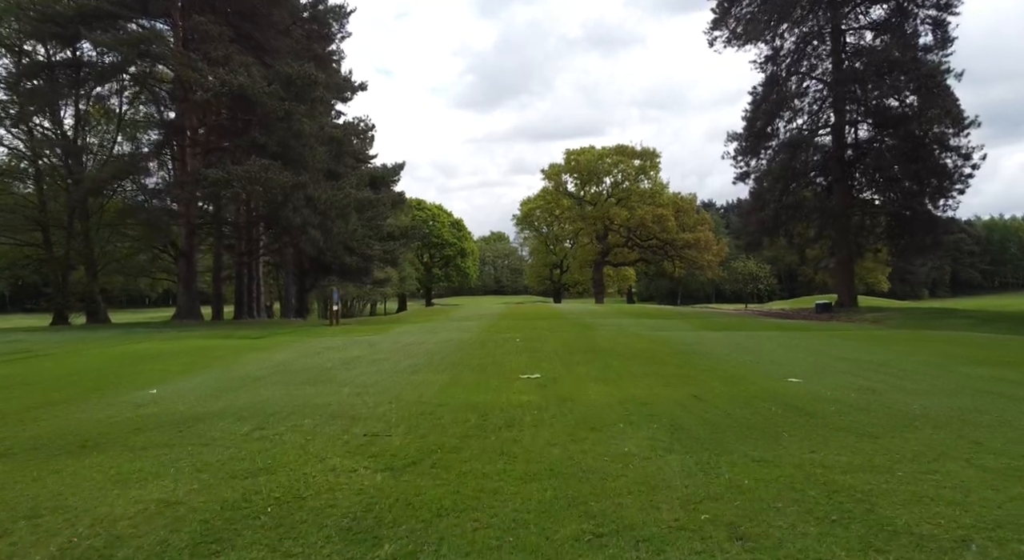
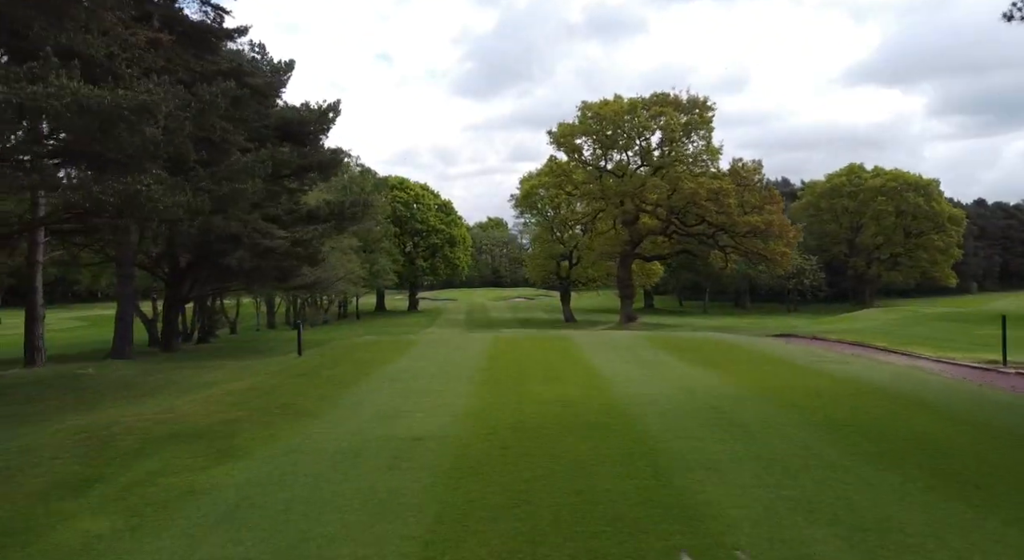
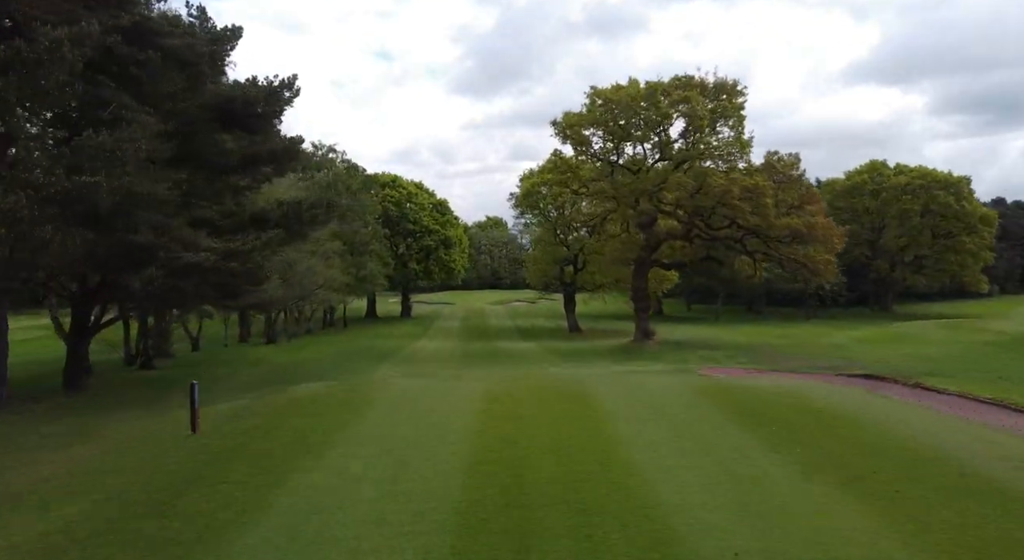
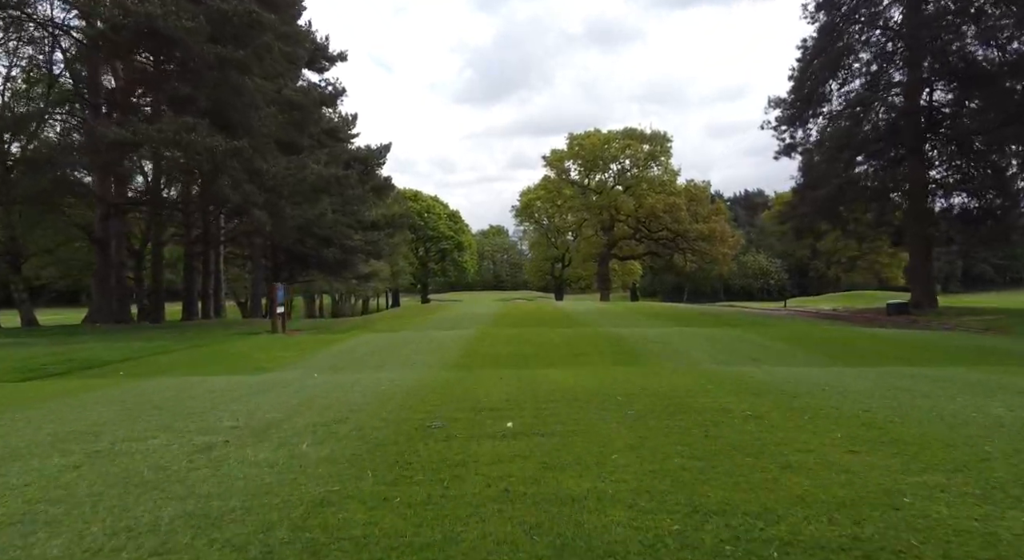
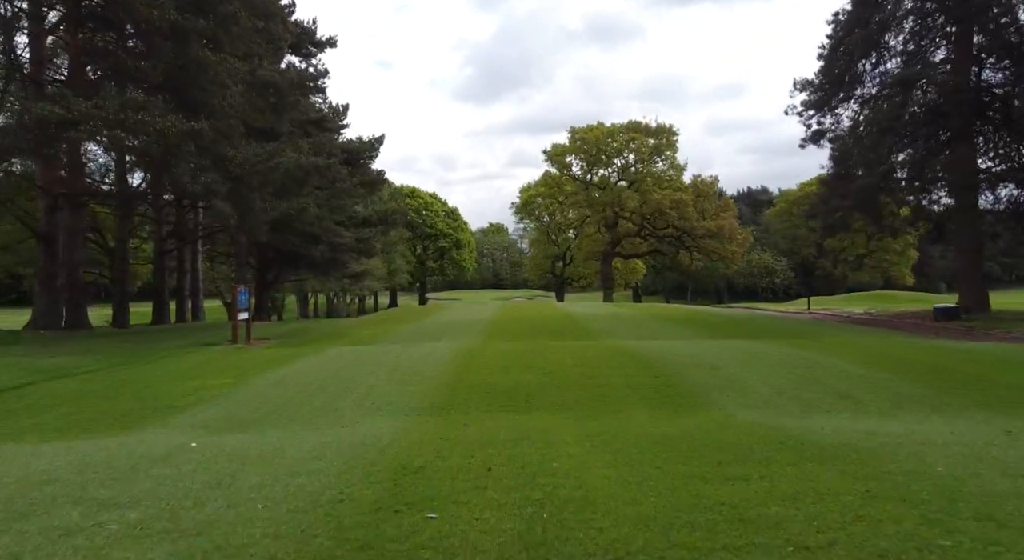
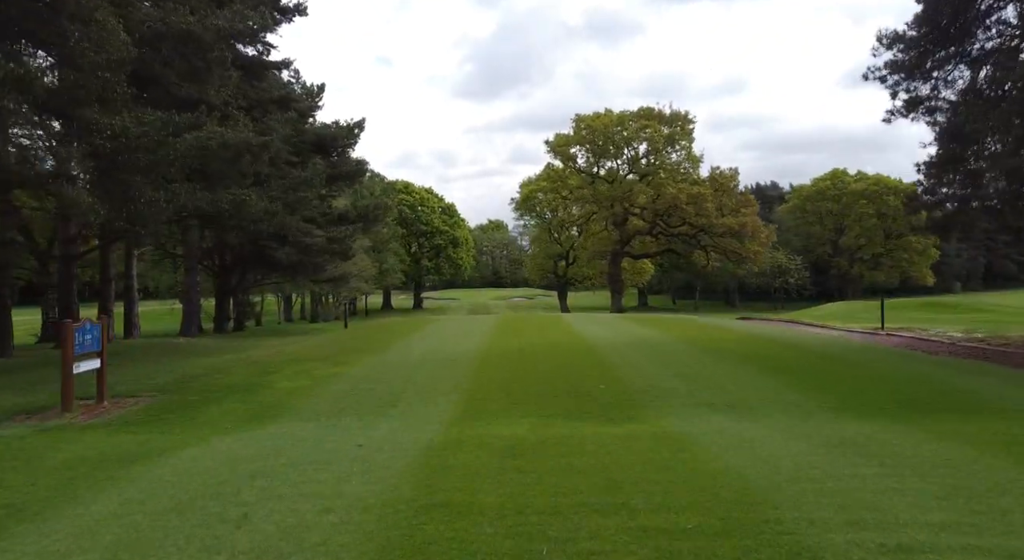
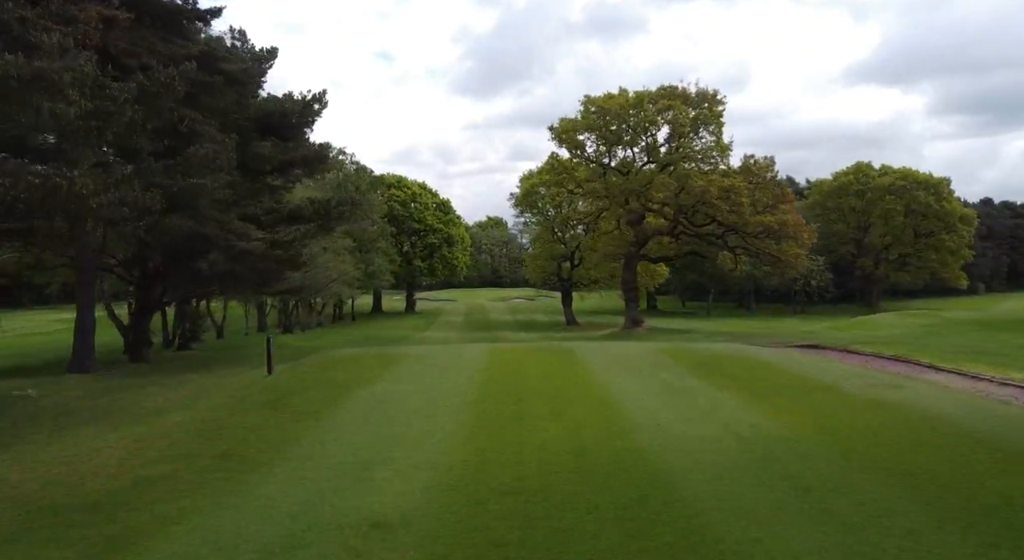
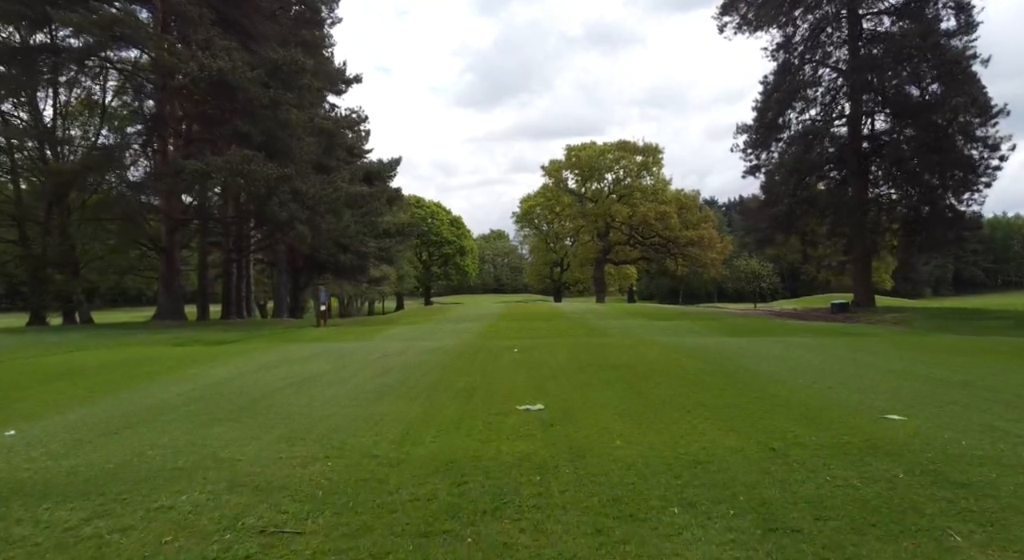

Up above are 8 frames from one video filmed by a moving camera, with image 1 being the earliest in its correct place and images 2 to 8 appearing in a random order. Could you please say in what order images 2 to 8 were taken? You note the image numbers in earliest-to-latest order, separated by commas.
8, 4, 5, 6, 2, 7, 3
